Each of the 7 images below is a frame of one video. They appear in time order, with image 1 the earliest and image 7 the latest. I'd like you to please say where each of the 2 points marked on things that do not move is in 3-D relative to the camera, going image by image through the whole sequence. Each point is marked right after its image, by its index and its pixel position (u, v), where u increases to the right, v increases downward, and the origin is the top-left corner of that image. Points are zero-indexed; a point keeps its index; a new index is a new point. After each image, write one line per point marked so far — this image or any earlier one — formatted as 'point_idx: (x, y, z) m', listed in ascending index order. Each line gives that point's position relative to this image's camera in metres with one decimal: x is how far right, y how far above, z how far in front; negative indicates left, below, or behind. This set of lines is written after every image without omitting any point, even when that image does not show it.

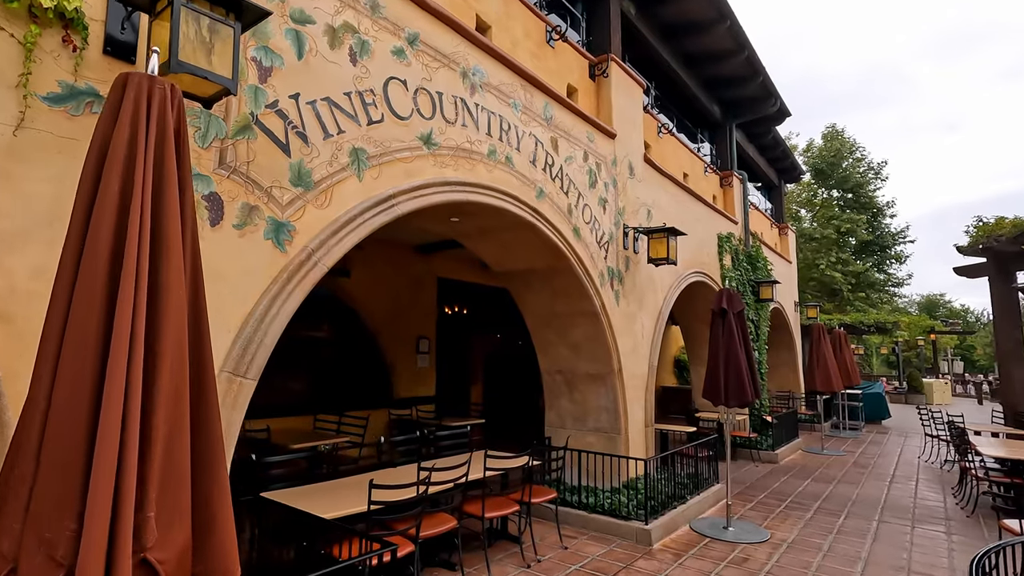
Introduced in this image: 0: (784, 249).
0: (+6.9, +1.0, +13.6) m
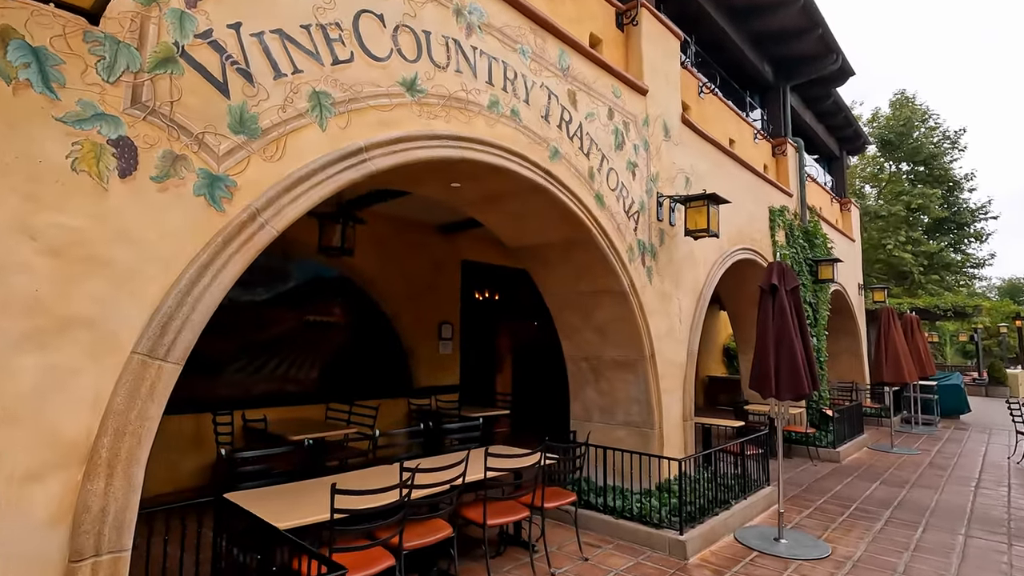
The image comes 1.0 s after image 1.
0: (+7.7, +1.4, +12.4) m
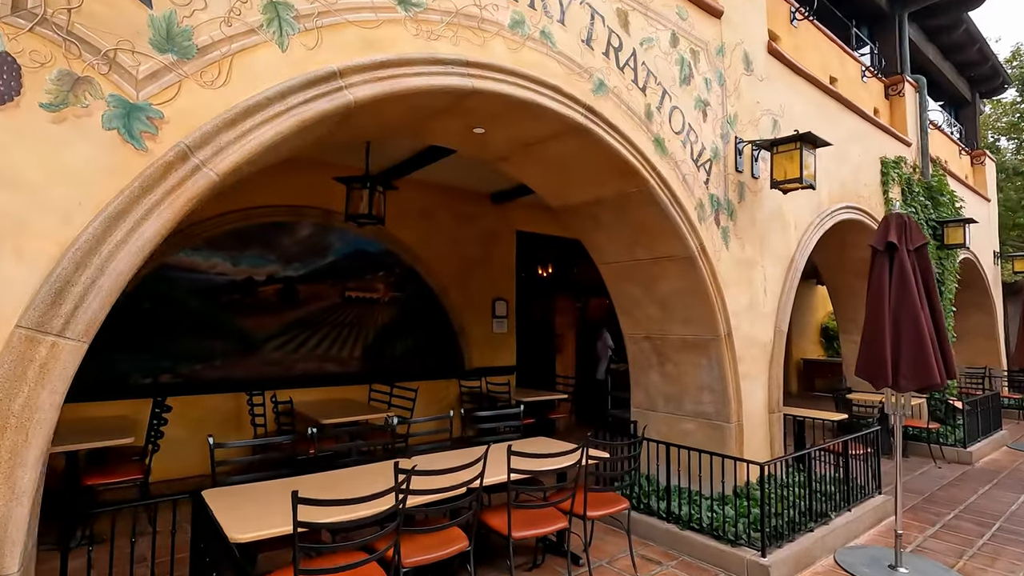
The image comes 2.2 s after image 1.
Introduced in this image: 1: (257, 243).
0: (+9.0, +2.1, +10.4) m
1: (-2.6, +0.5, +5.5) m
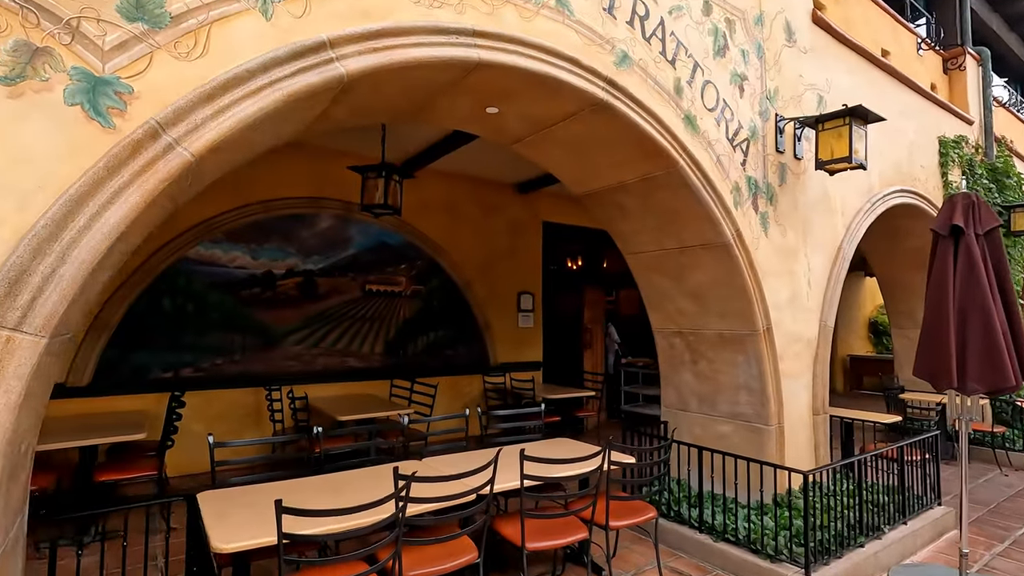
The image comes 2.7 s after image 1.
0: (+9.6, +2.2, +9.5) m
1: (-2.4, +0.5, +5.5) m
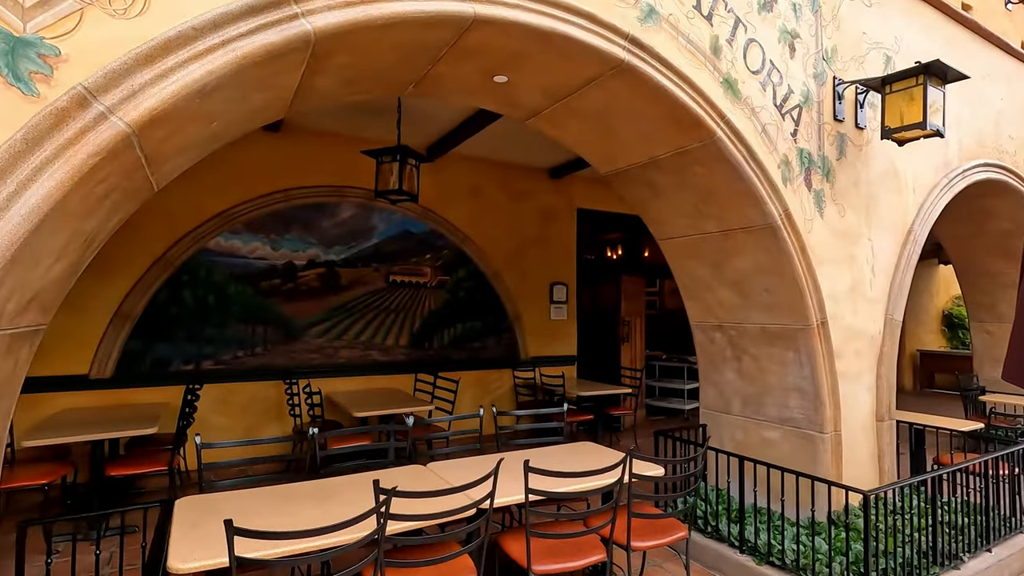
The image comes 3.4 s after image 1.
0: (+10.1, +2.4, +8.3) m
1: (-2.1, +0.6, +5.3) m
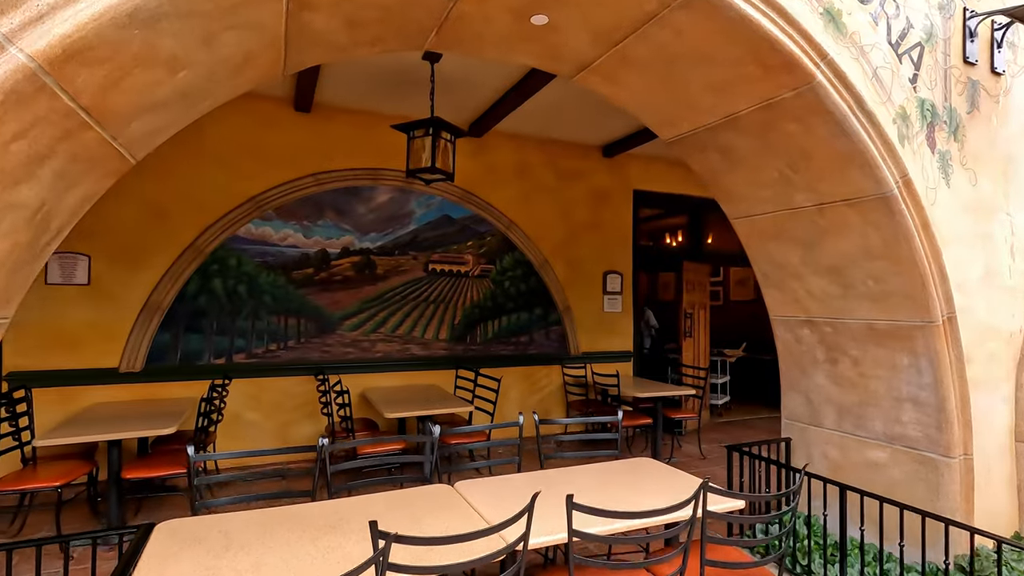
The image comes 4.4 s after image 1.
0: (+10.8, +2.6, +6.7) m
1: (-1.7, +0.7, +5.0) m
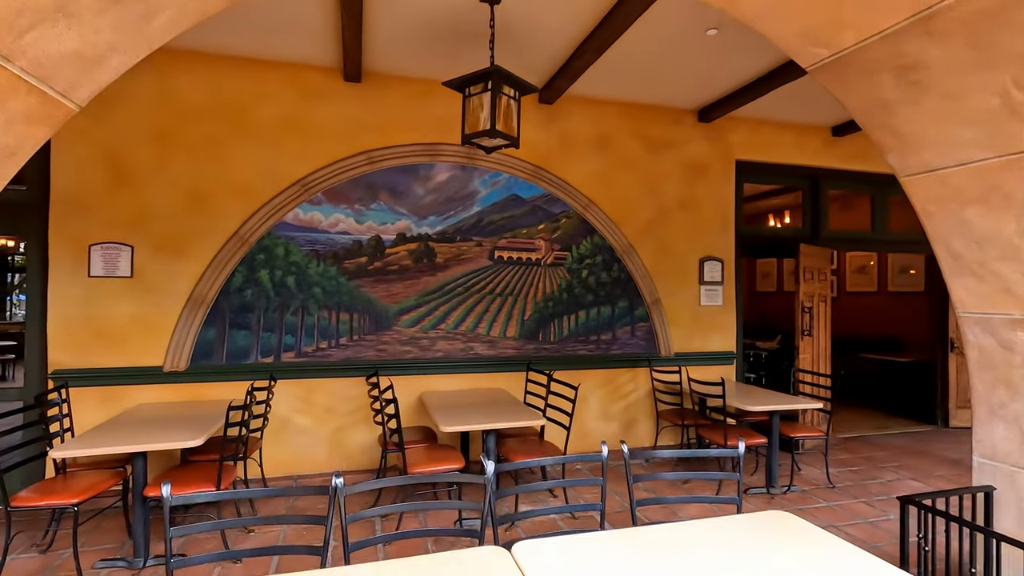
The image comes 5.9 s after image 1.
0: (+11.5, +2.7, +4.3) m
1: (-1.1, +0.8, +4.5) m
